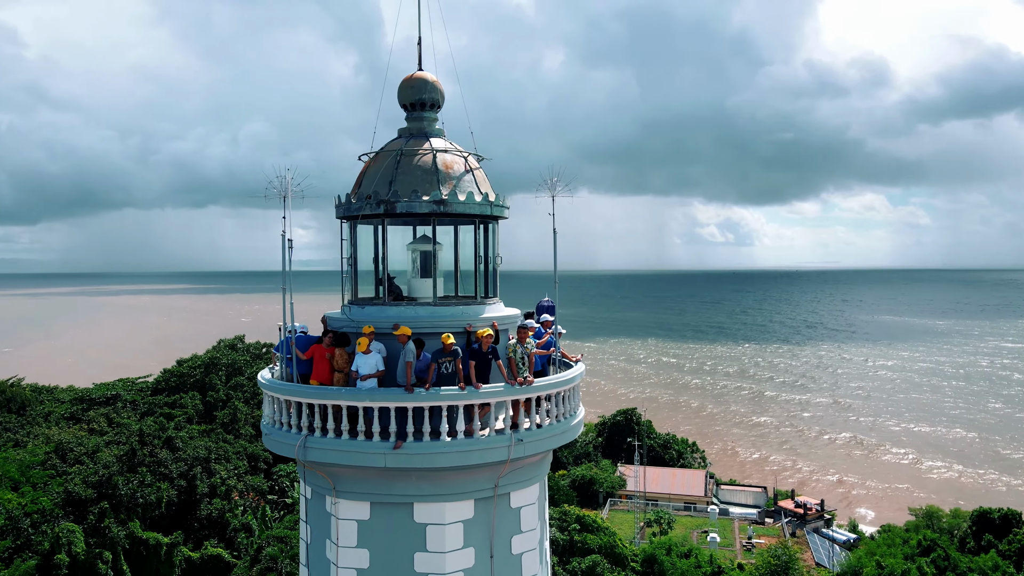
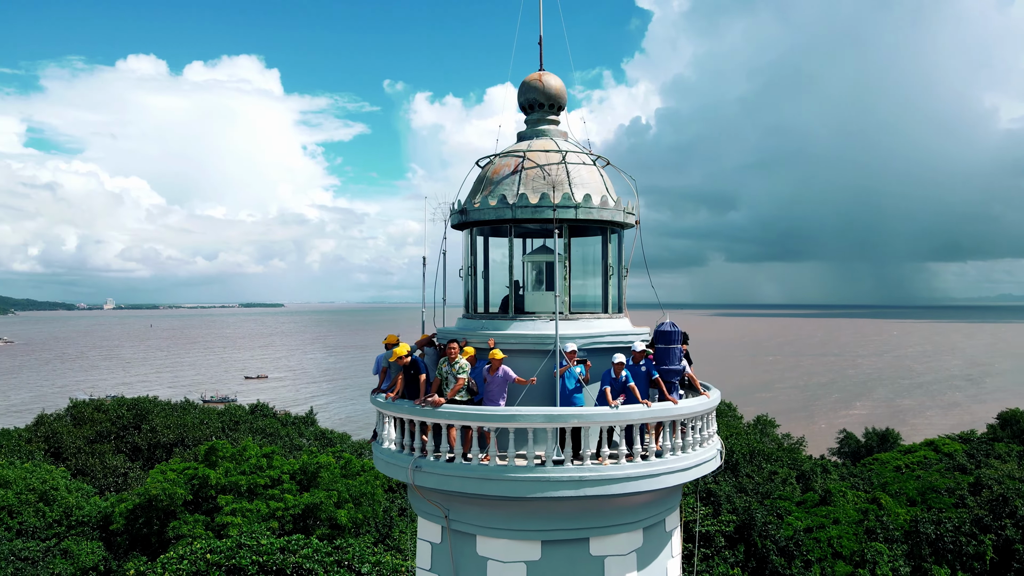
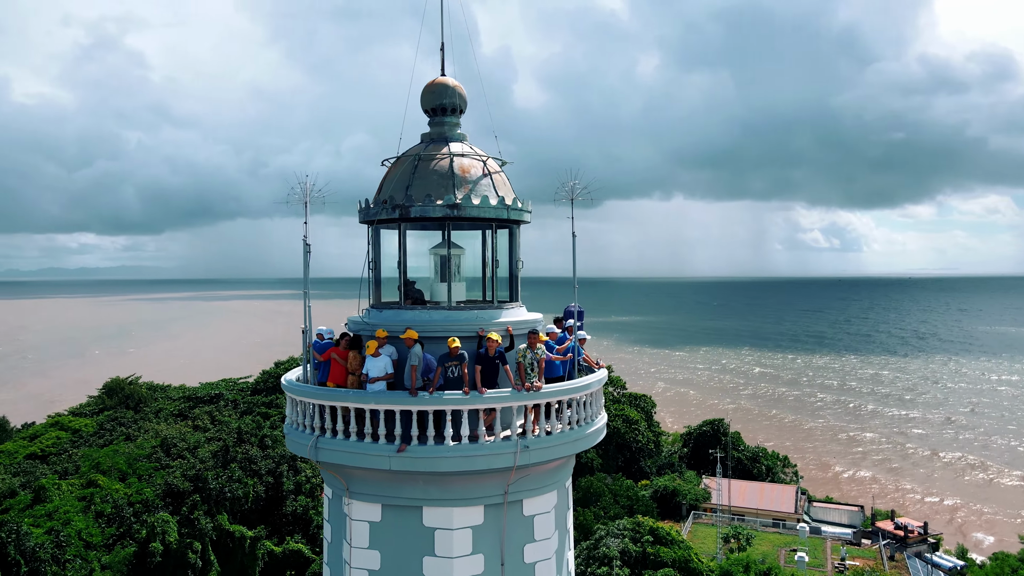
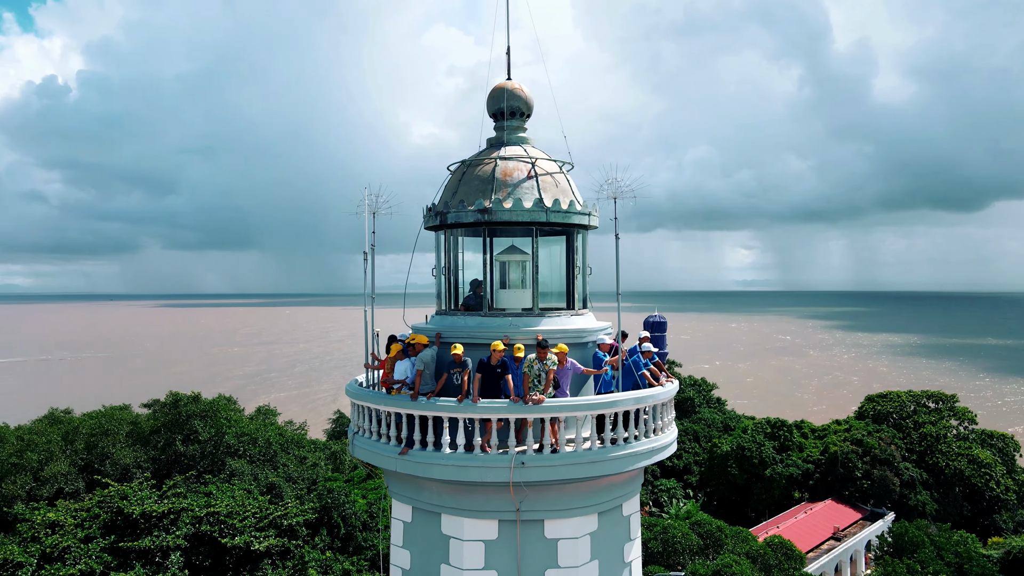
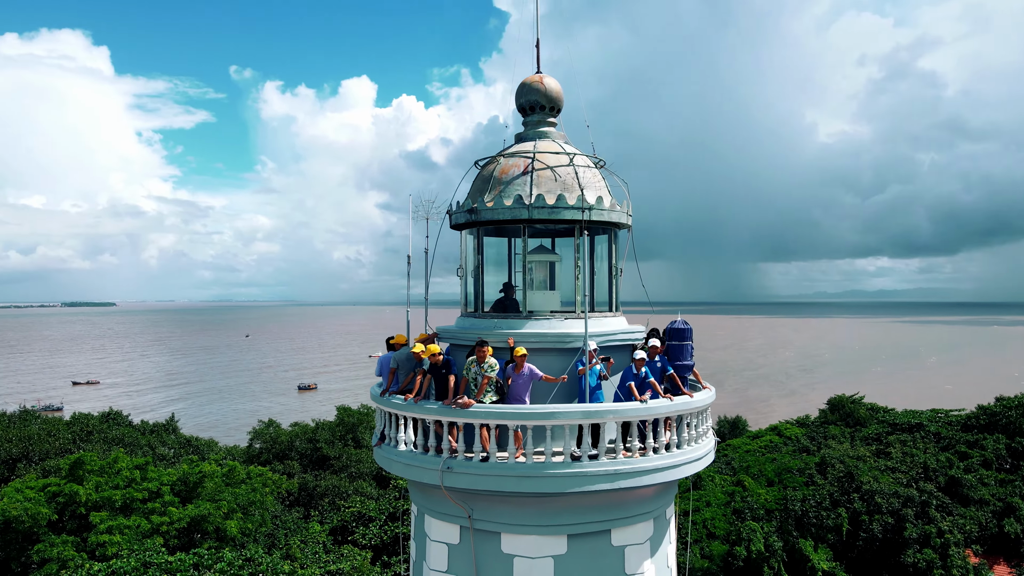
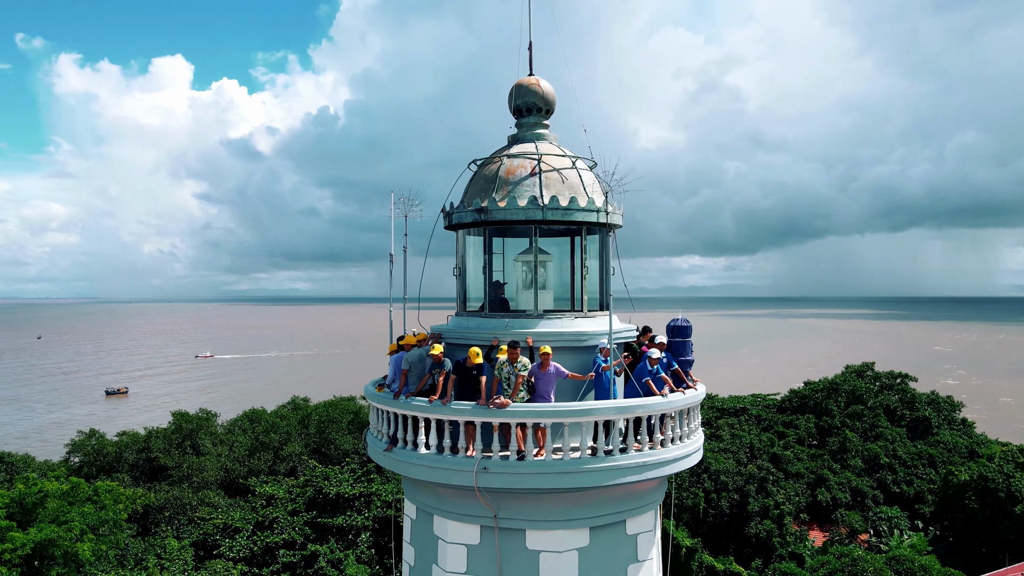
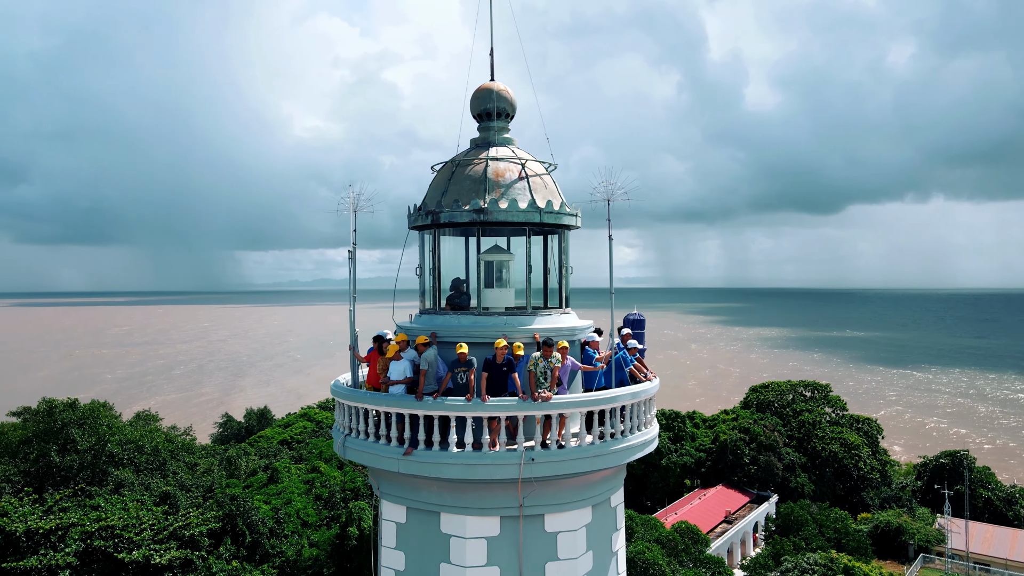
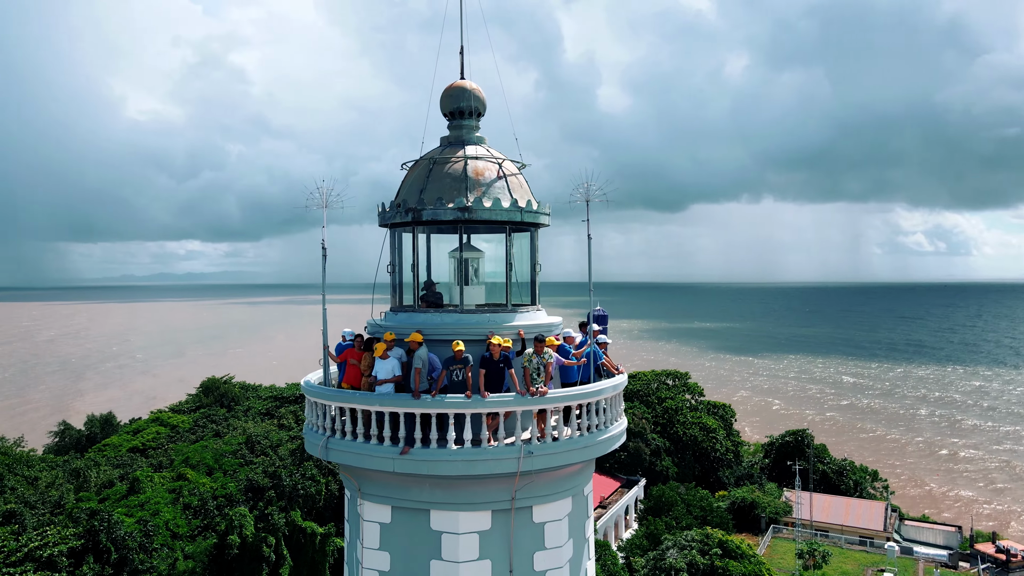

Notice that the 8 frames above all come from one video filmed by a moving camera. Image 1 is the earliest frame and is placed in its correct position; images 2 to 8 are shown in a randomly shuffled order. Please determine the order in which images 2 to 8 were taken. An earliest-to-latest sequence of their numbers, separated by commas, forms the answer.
3, 8, 7, 4, 6, 5, 2
